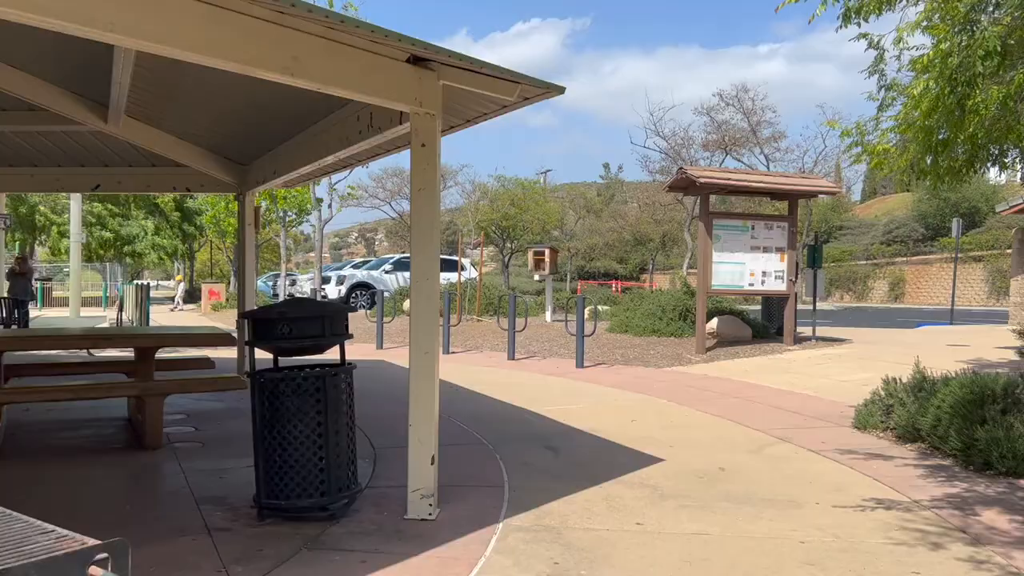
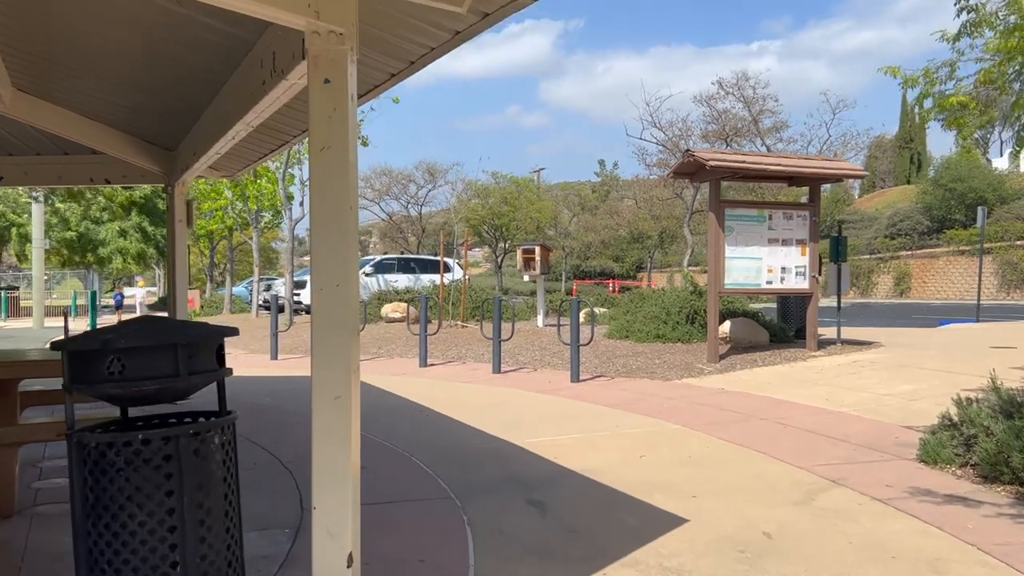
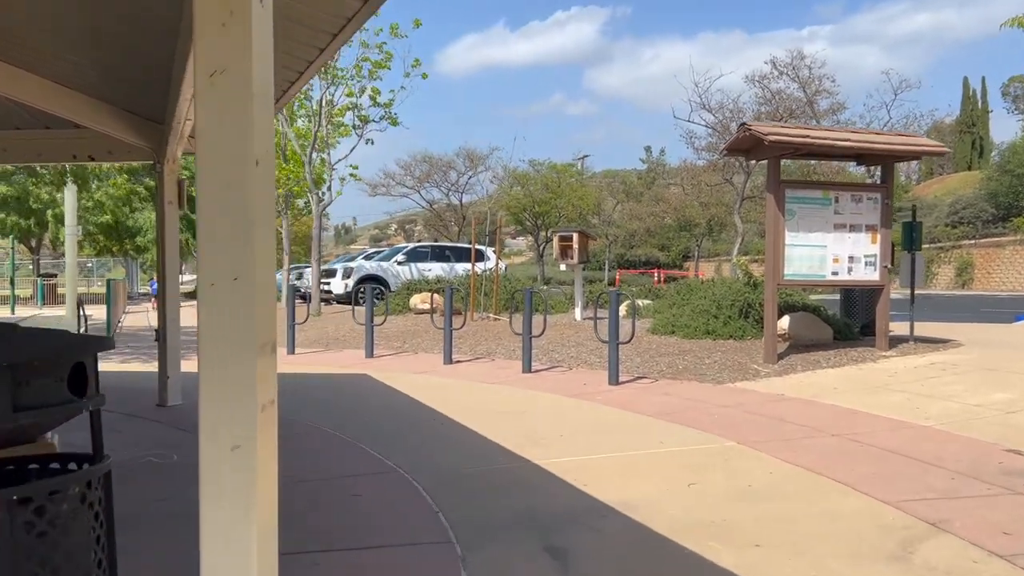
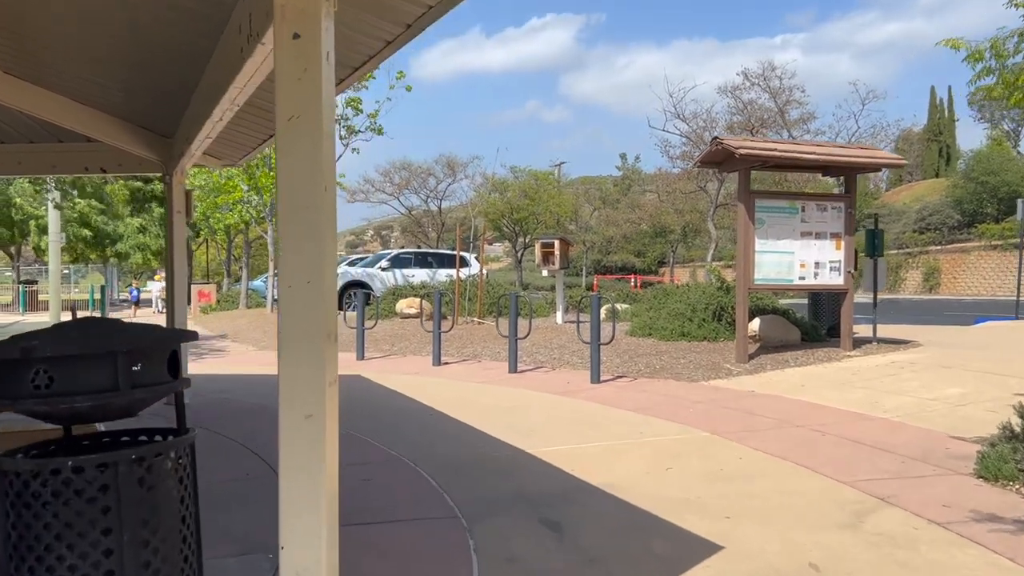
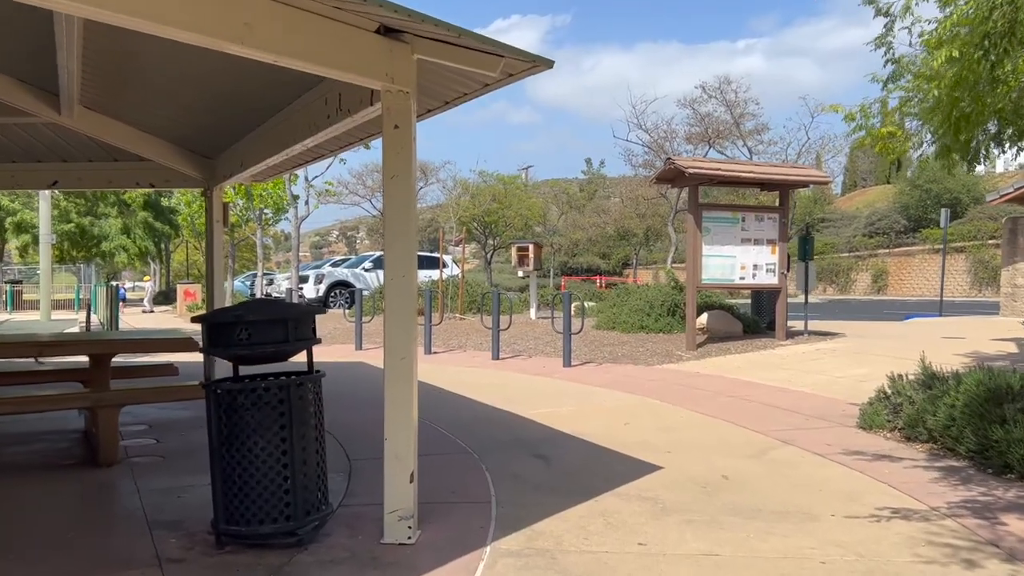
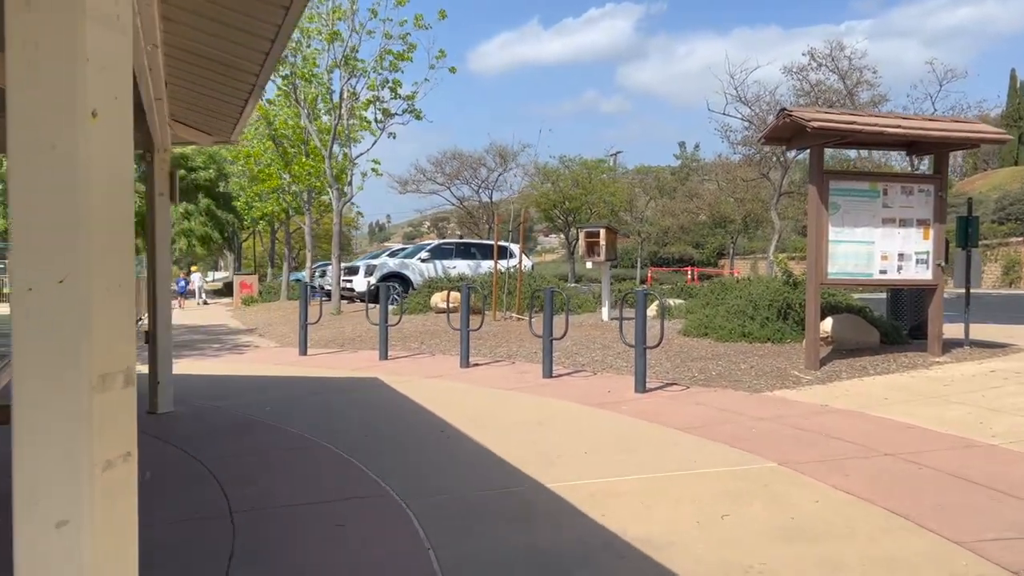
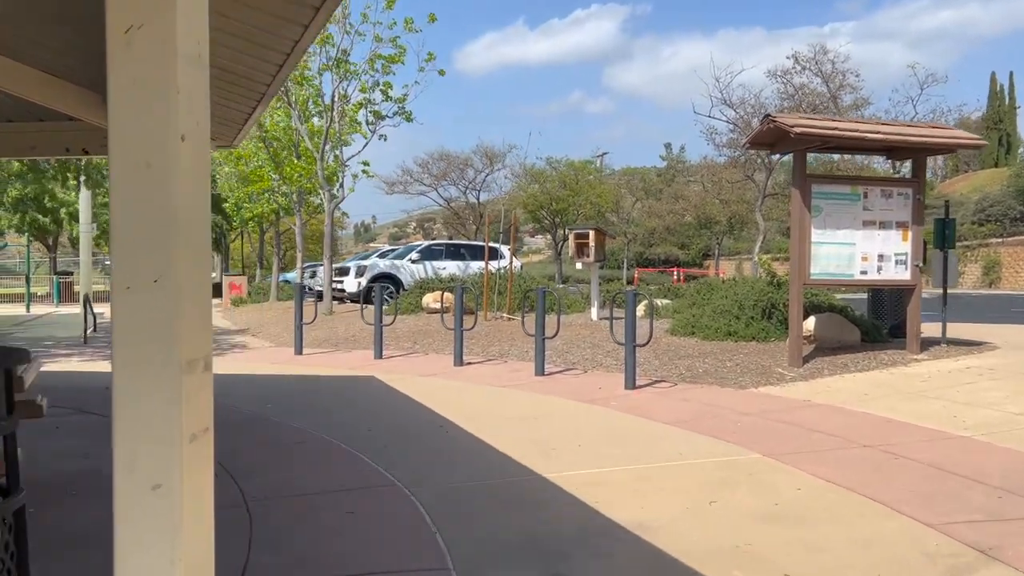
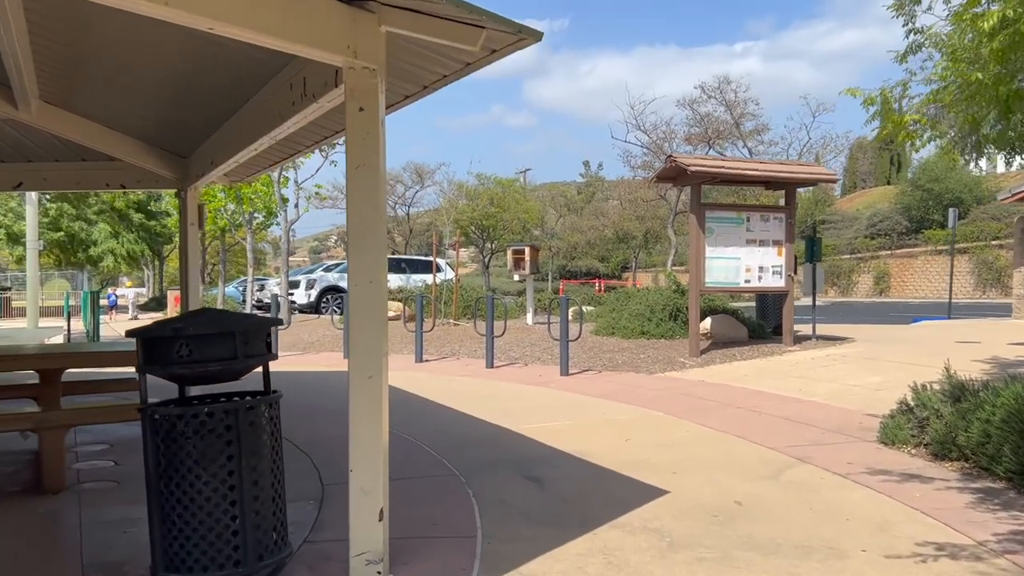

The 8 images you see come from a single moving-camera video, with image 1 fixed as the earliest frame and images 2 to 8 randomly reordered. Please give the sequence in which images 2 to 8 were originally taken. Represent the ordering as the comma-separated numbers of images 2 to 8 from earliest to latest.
5, 8, 2, 4, 3, 7, 6
